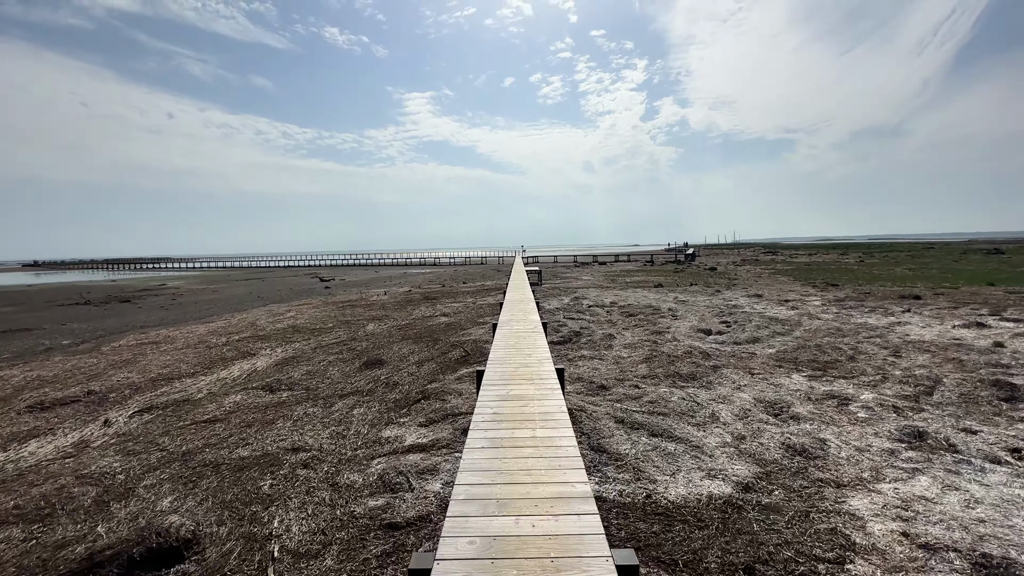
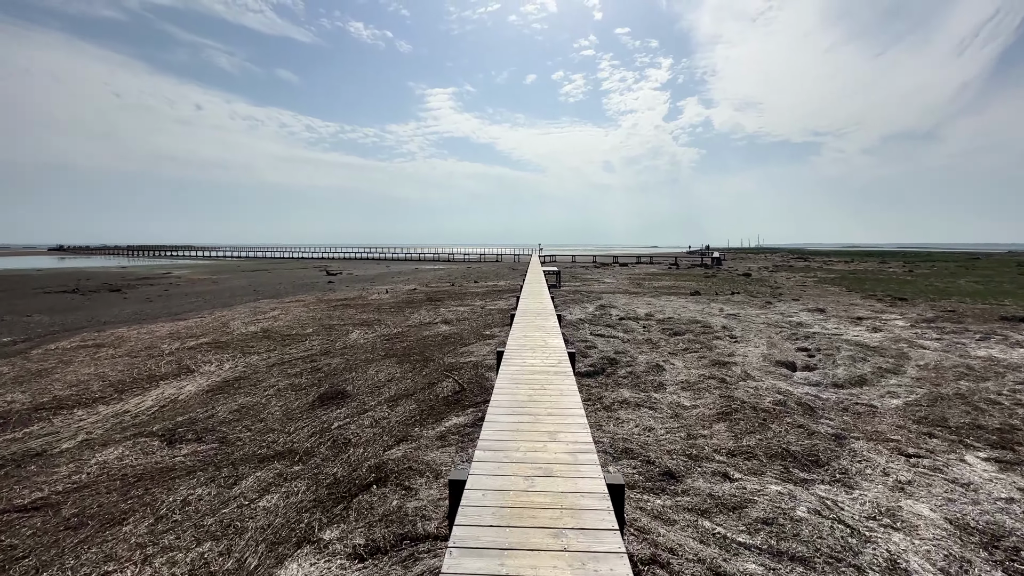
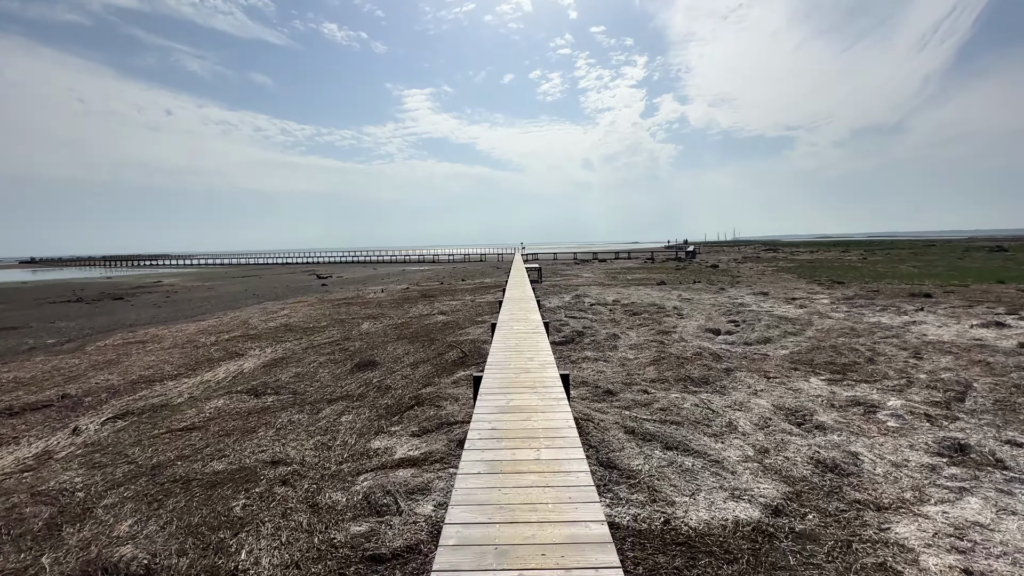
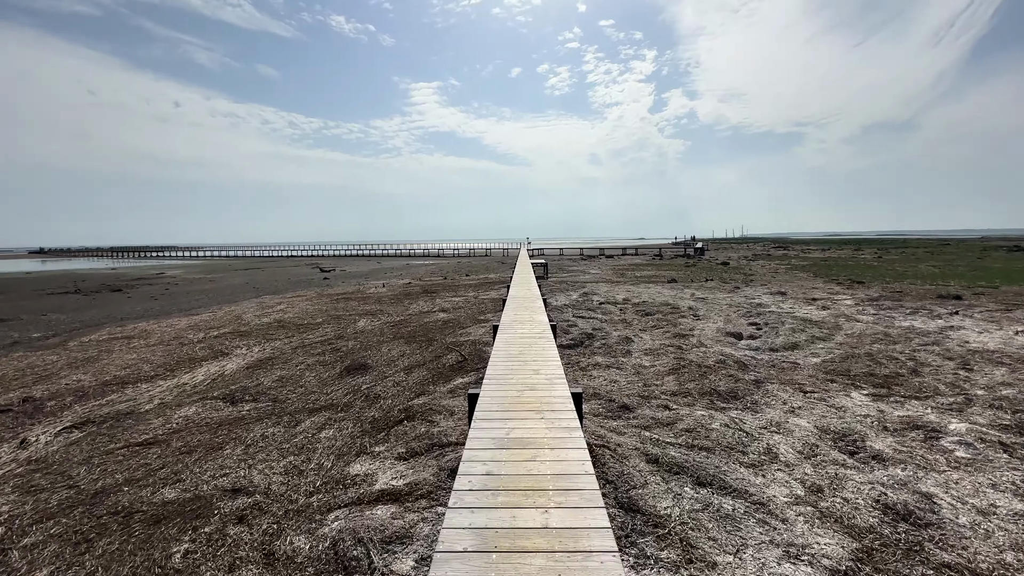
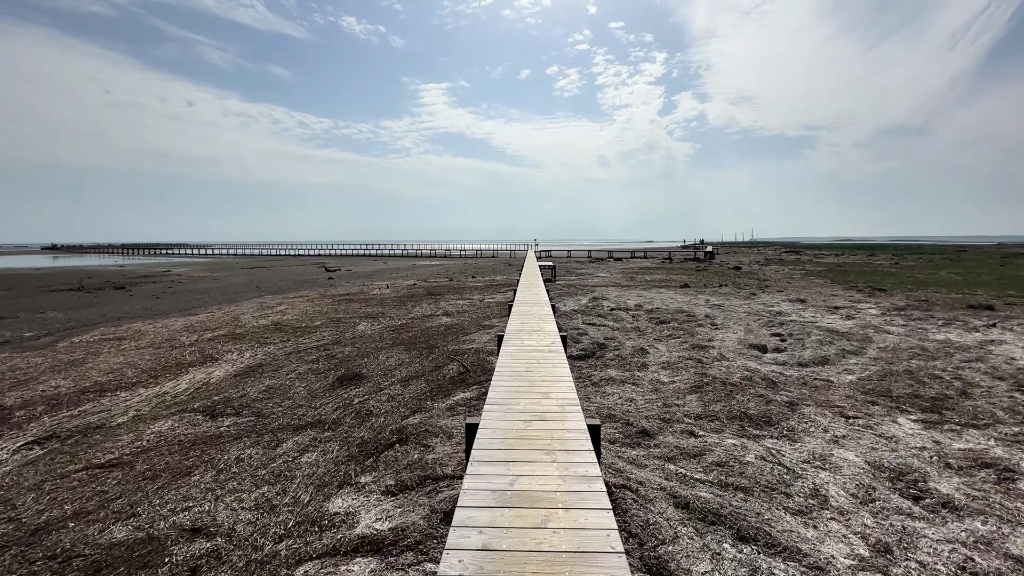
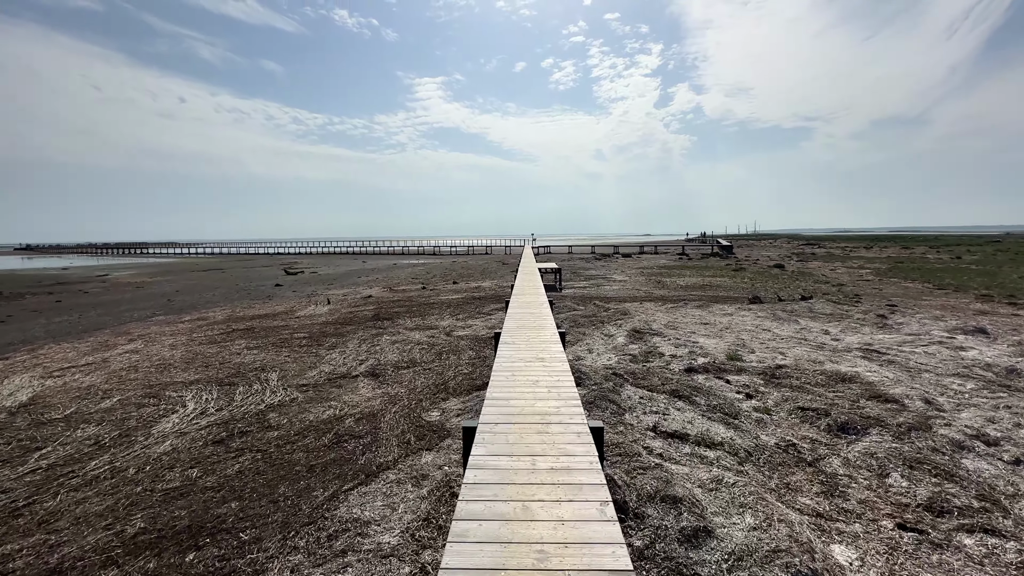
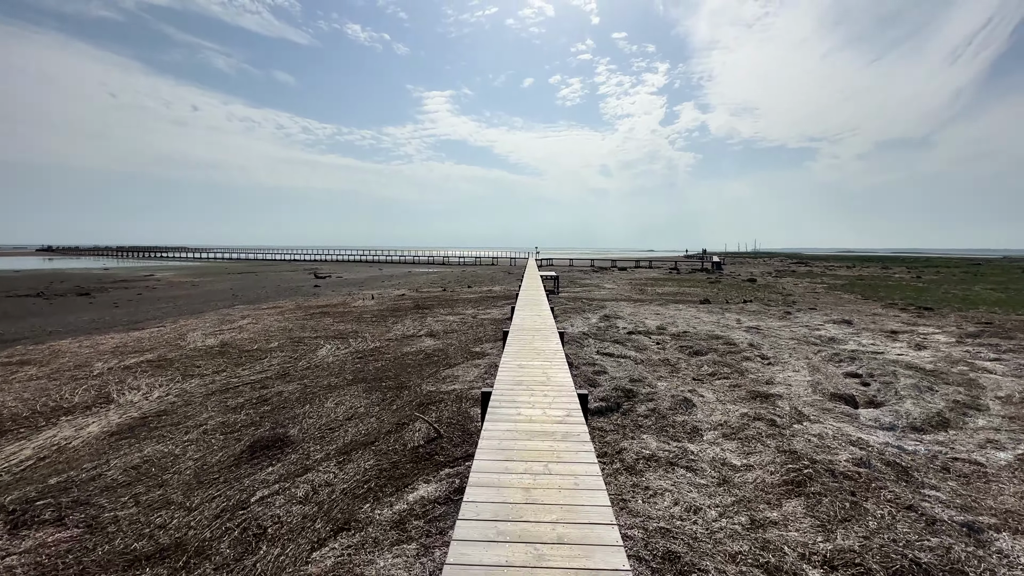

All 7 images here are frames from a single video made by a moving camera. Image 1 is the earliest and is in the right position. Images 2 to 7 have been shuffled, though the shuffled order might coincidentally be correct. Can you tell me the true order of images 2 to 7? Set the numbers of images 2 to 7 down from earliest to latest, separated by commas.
3, 4, 5, 2, 7, 6
